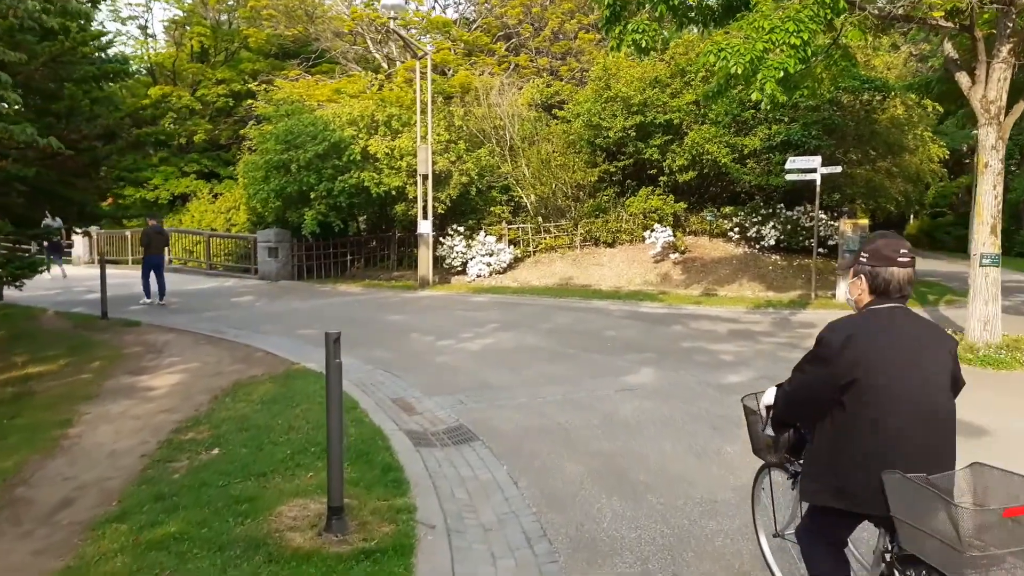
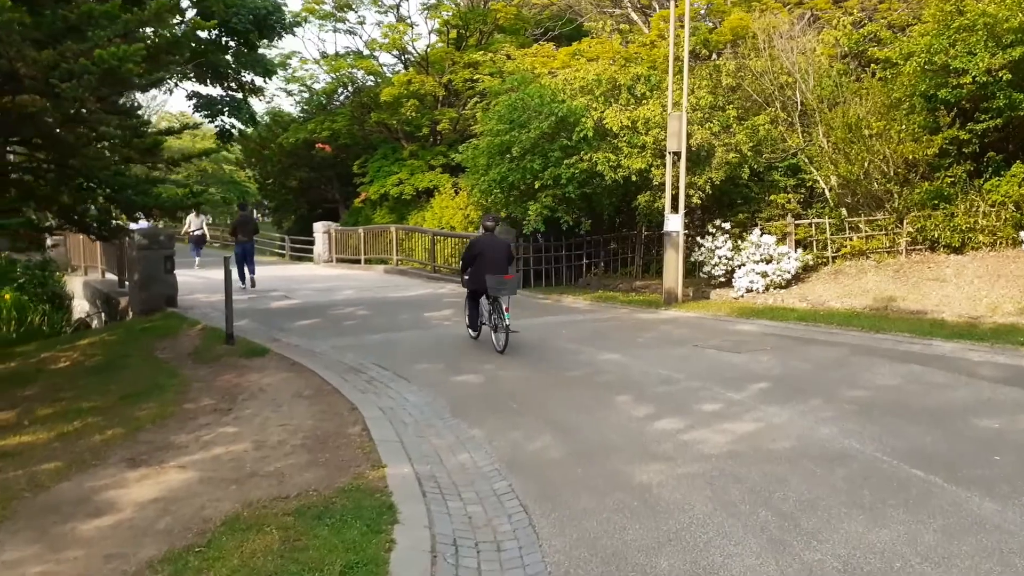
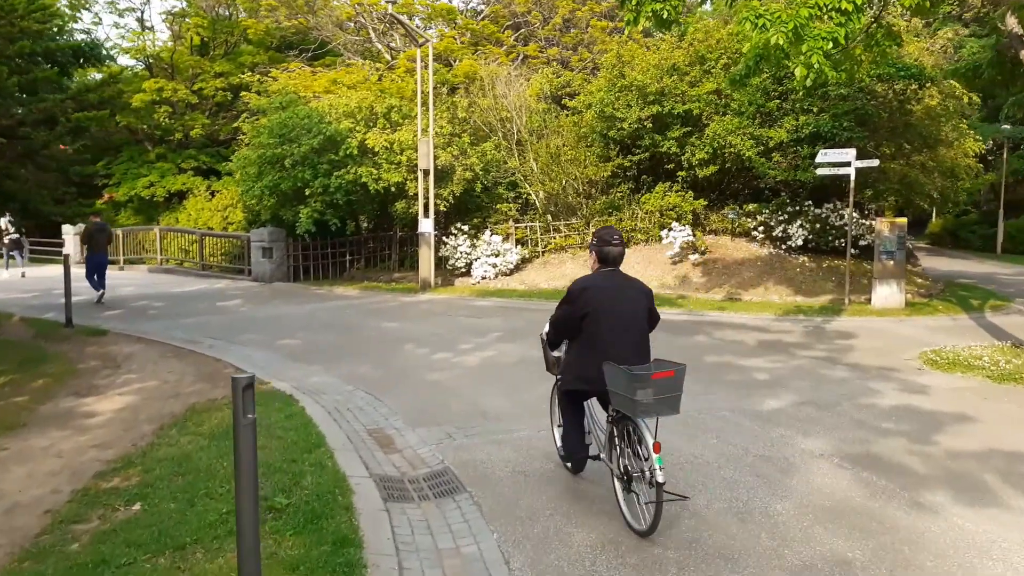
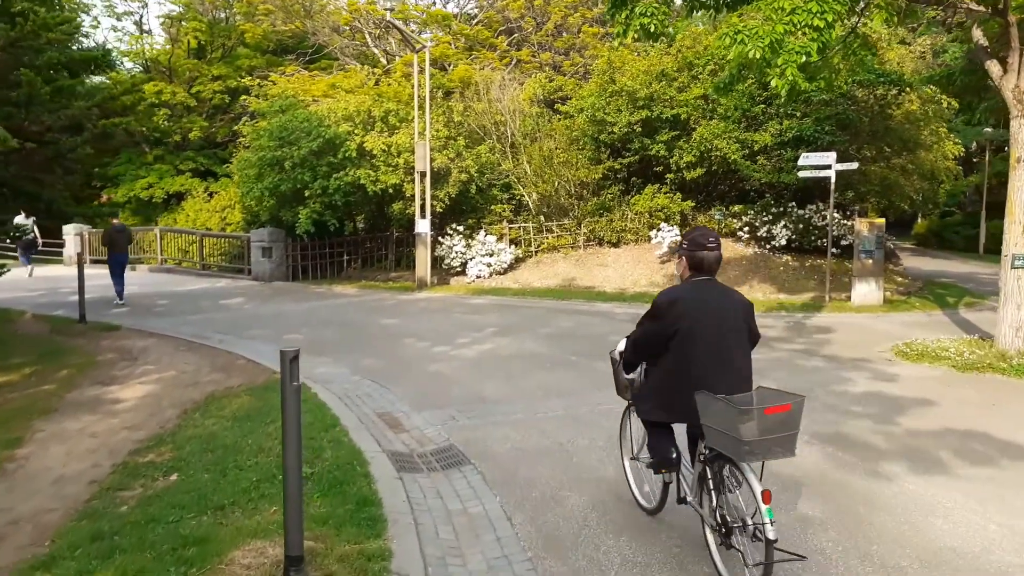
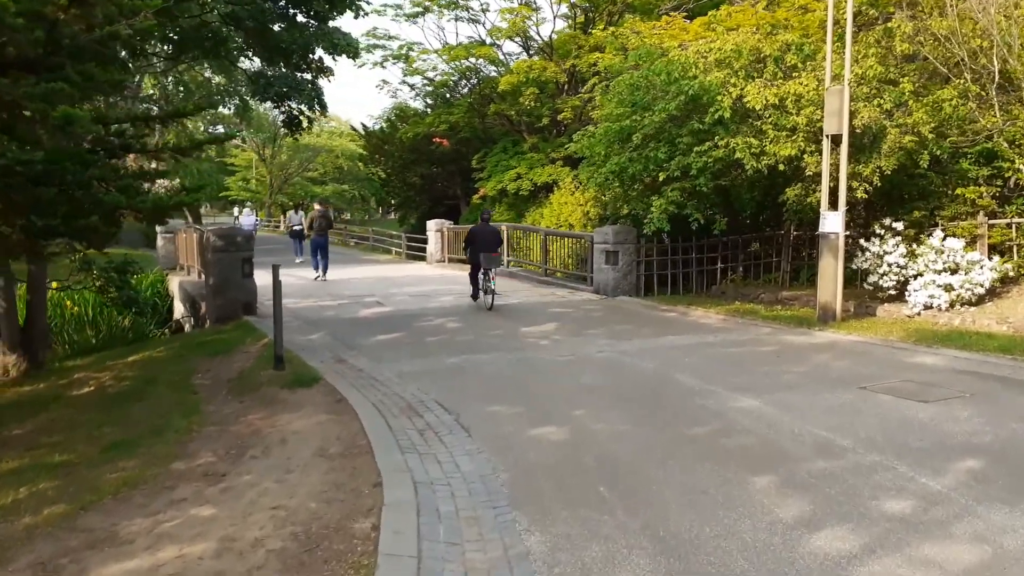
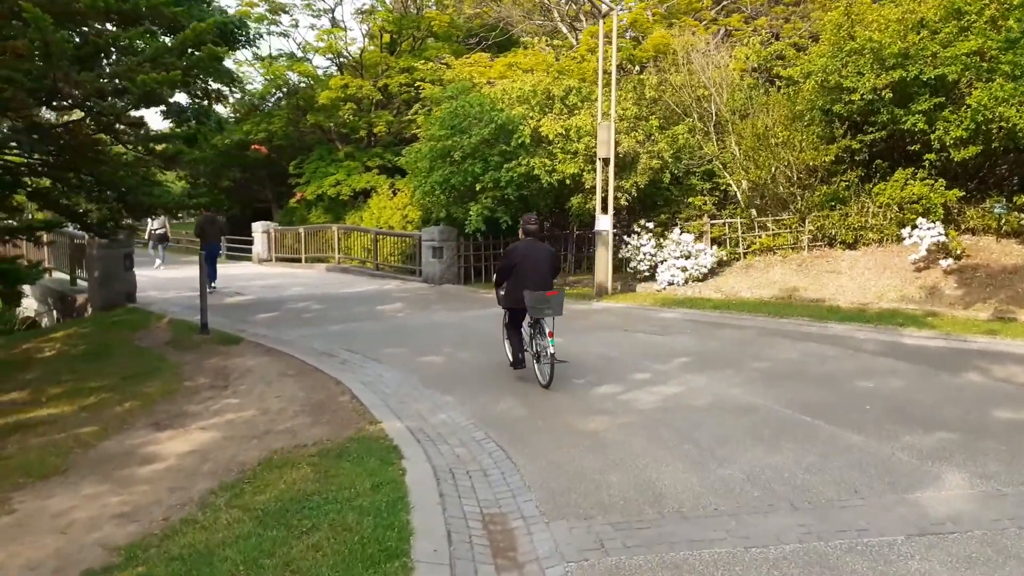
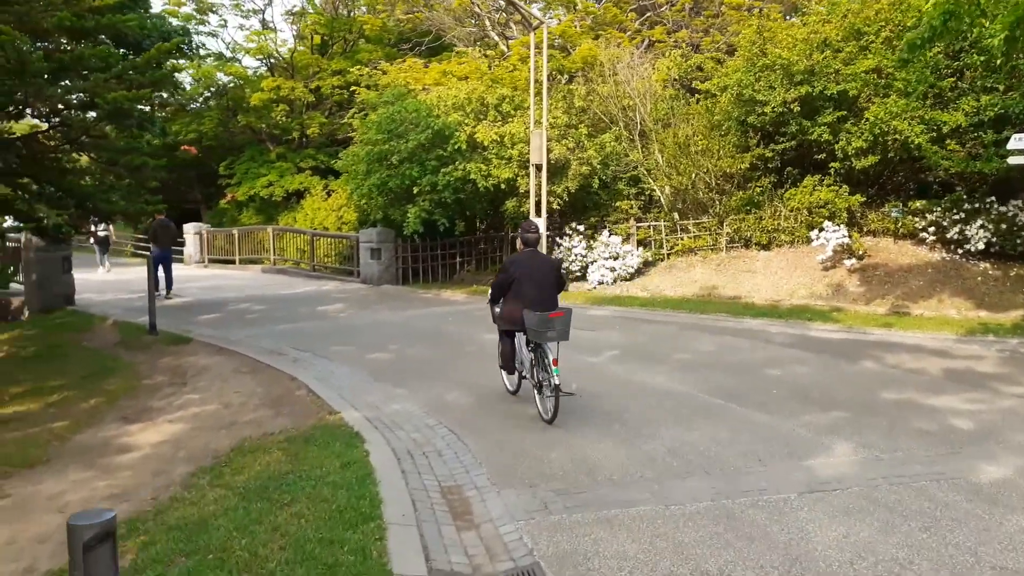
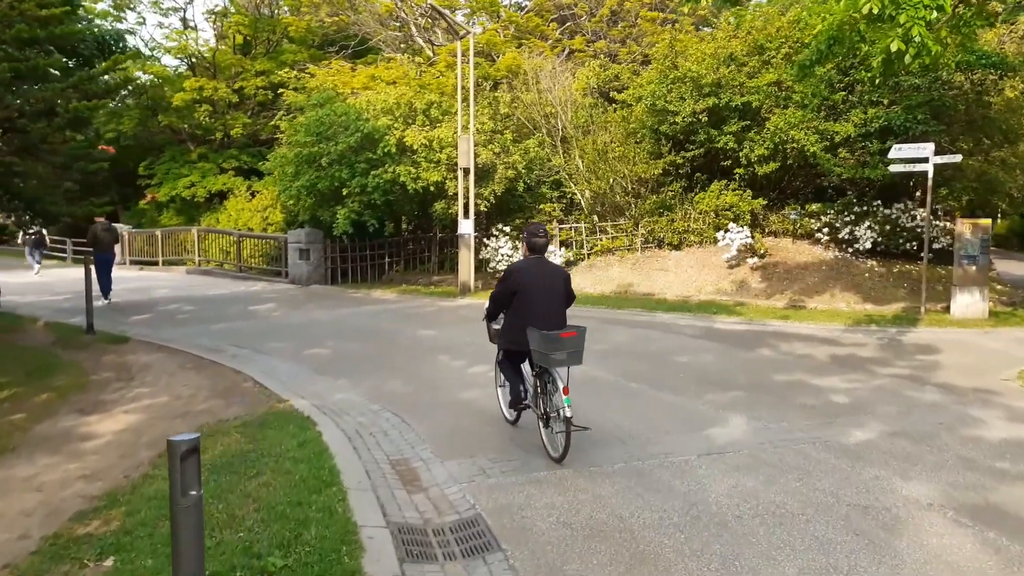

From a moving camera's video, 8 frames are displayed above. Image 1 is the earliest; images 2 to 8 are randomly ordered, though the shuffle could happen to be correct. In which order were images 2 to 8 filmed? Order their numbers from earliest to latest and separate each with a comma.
4, 3, 8, 7, 6, 2, 5
